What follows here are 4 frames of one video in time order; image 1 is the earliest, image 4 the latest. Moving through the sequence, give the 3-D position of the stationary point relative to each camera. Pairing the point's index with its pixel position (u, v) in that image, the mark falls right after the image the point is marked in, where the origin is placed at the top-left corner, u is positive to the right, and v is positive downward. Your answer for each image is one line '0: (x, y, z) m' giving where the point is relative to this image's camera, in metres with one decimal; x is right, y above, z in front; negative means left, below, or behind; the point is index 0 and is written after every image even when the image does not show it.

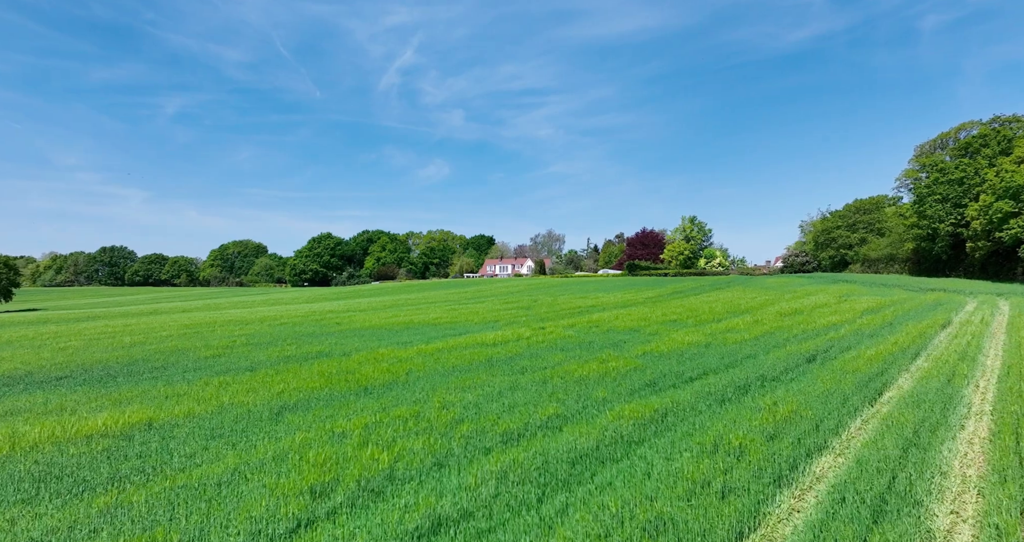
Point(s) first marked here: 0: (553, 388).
0: (+0.6, -1.6, +7.5) m
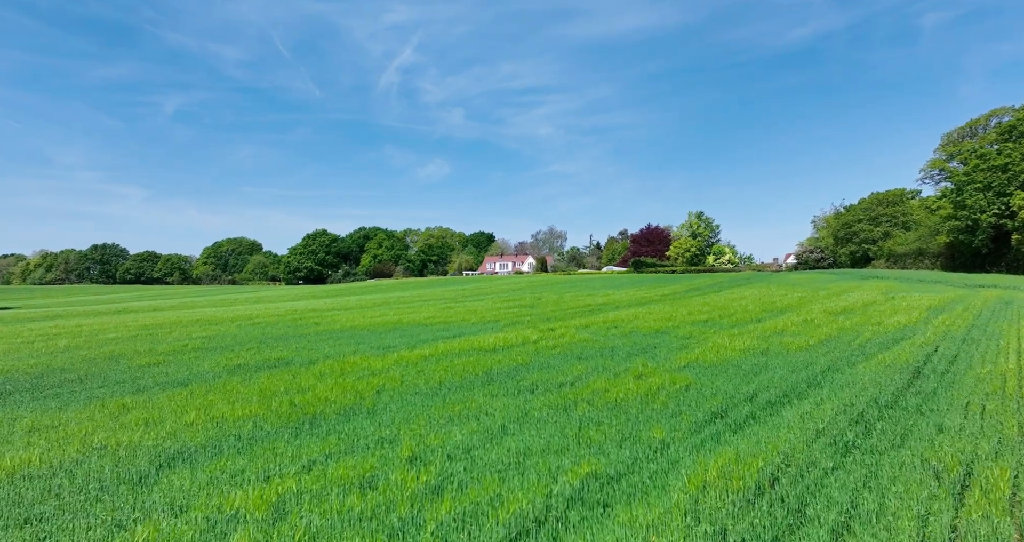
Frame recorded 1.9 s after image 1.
0: (+0.6, -1.4, +5.2) m
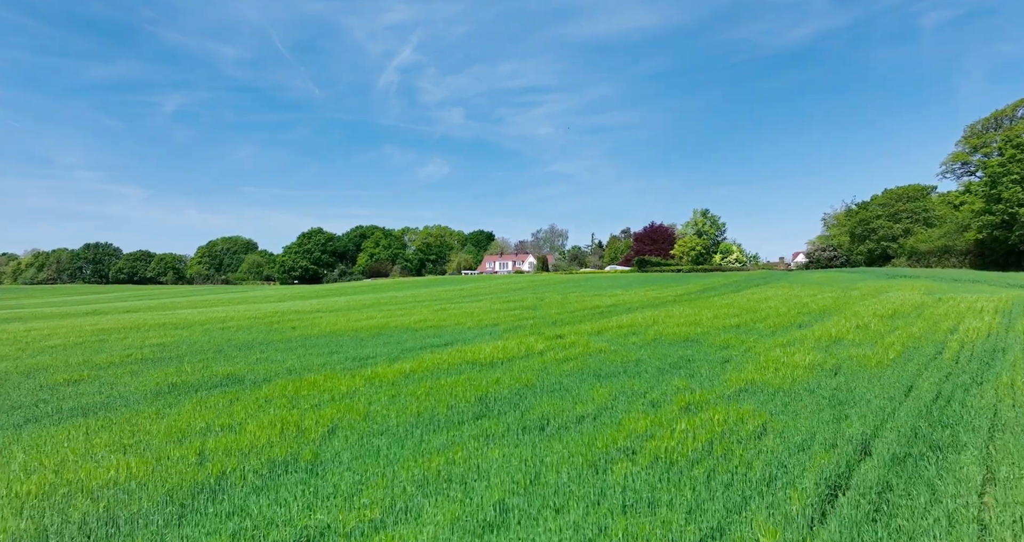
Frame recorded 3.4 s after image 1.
0: (+0.7, -1.3, +3.3) m
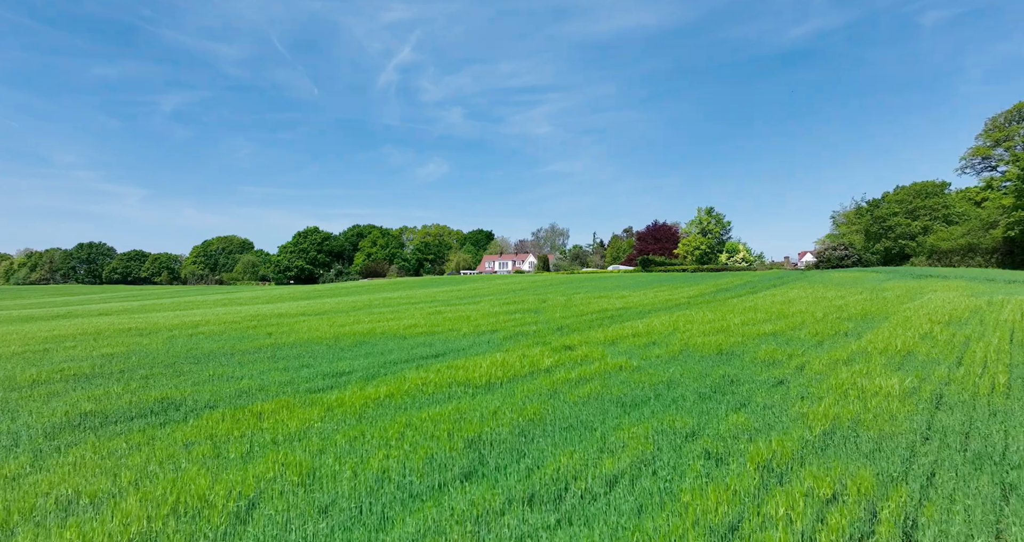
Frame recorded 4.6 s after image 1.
0: (+0.7, -1.3, +1.7) m
